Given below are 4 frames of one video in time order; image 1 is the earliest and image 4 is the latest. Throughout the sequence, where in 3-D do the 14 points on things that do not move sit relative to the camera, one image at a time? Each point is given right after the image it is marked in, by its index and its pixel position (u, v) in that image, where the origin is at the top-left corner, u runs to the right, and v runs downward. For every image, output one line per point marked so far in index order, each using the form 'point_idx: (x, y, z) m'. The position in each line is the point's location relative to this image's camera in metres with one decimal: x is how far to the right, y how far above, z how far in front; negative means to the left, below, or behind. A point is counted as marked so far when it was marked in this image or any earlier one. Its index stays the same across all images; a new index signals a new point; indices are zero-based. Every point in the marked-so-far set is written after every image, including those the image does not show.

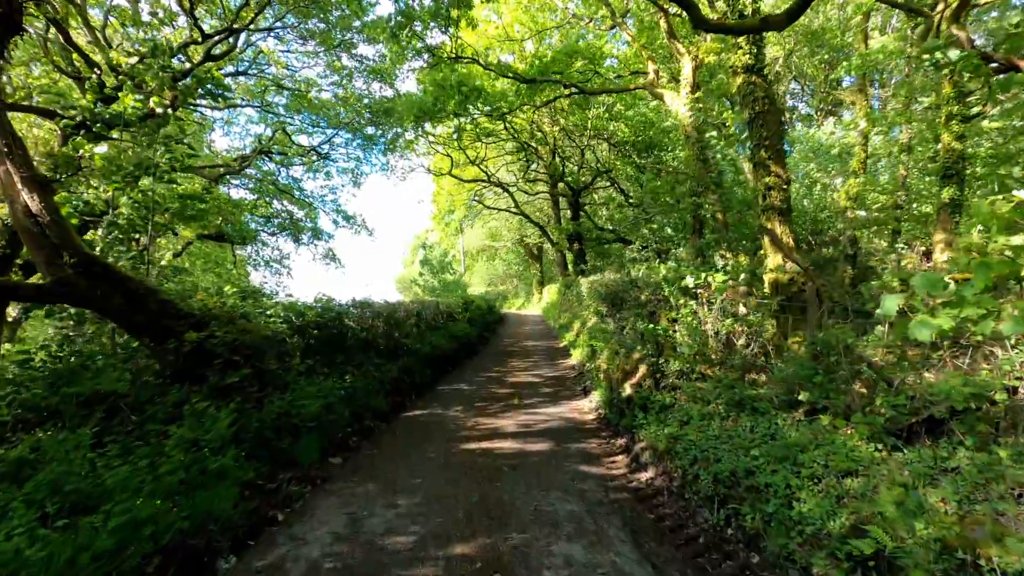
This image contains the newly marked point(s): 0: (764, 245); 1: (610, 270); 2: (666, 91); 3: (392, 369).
0: (+3.6, +0.6, +7.5) m
1: (+3.2, +0.6, +17.7) m
2: (+4.2, +5.4, +14.9) m
3: (-2.1, -1.4, +9.2) m
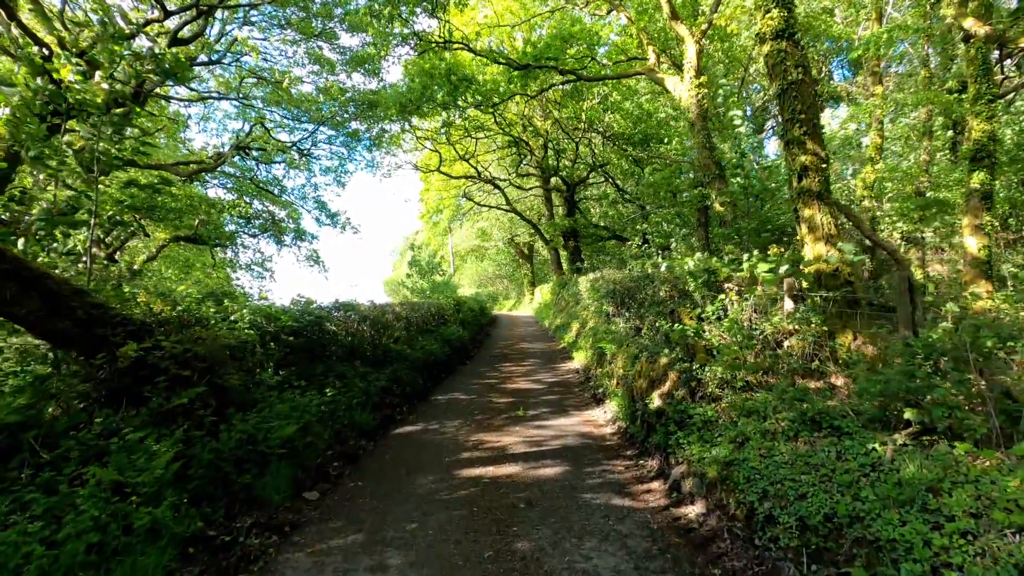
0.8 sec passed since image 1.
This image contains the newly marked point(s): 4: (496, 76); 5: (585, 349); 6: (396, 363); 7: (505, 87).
0: (+3.6, +0.7, +6.7) m
1: (+3.0, +0.7, +16.8) m
2: (+4.0, +5.5, +14.0) m
3: (-2.0, -1.4, +8.3) m
4: (-0.5, +7.7, +19.3) m
5: (+1.6, -1.3, +11.9) m
6: (-2.1, -1.4, +9.7) m
7: (-0.2, +7.1, +18.9) m
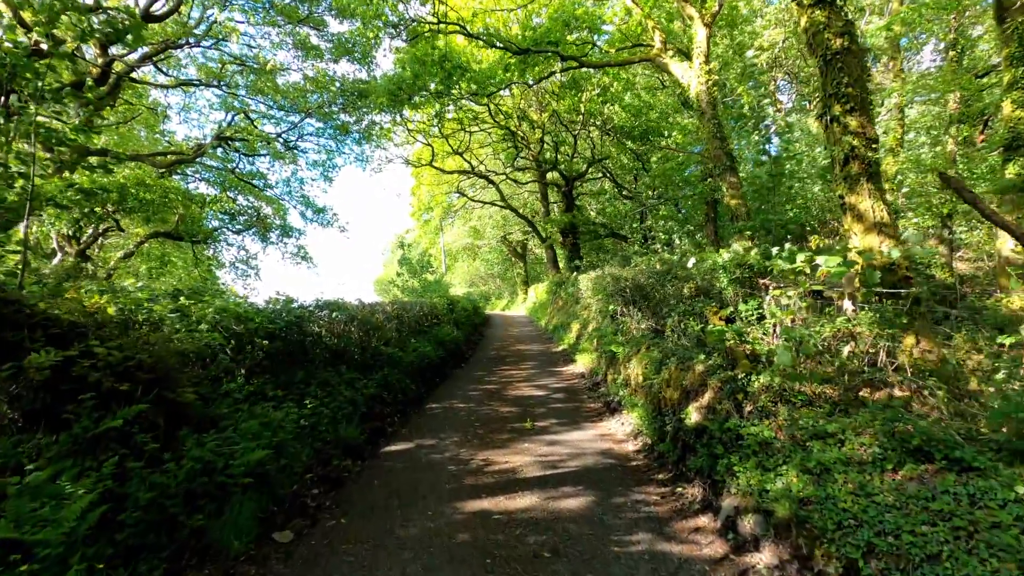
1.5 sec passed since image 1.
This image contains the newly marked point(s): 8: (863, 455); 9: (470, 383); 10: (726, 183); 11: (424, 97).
0: (+3.7, +0.7, +5.9) m
1: (+2.9, +0.7, +16.1) m
2: (+4.0, +5.5, +13.3) m
3: (-2.0, -1.4, +7.4) m
4: (-0.7, +7.7, +18.4) m
5: (+1.6, -1.3, +11.1) m
6: (-2.1, -1.3, +8.9) m
7: (-0.3, +7.1, +18.0) m
8: (+2.1, -1.0, +3.2) m
9: (-0.8, -1.8, +10.1) m
10: (+4.9, +2.4, +12.3) m
11: (-2.9, +6.3, +17.9) m
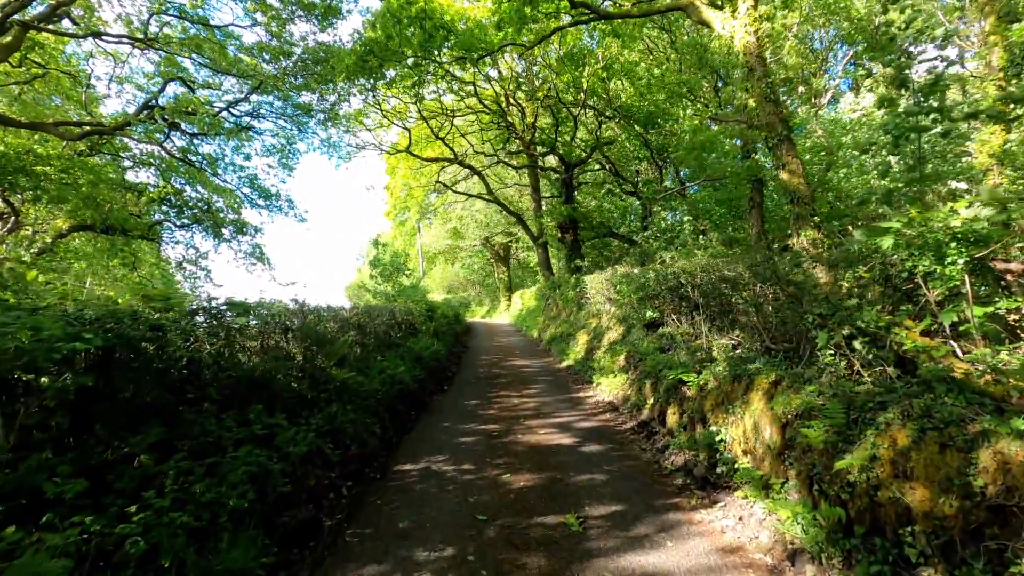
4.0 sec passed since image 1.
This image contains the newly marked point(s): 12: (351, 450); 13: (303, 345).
0: (+3.9, +0.8, +3.3) m
1: (+2.8, +0.6, +13.4) m
2: (+4.0, +5.5, +10.7) m
3: (-1.8, -1.3, +4.5) m
4: (-0.9, +7.6, +15.7) m
5: (+1.7, -1.3, +8.4) m
6: (-1.9, -1.3, +5.9) m
7: (-0.6, +7.0, +15.3) m
8: (+2.5, -0.9, +0.5) m
9: (-0.7, -1.8, +7.2) m
10: (+4.9, +2.4, +9.7) m
11: (-3.1, +6.2, +15.1) m
12: (-1.6, -1.6, +5.3) m
13: (-2.4, -0.6, +6.3) m
